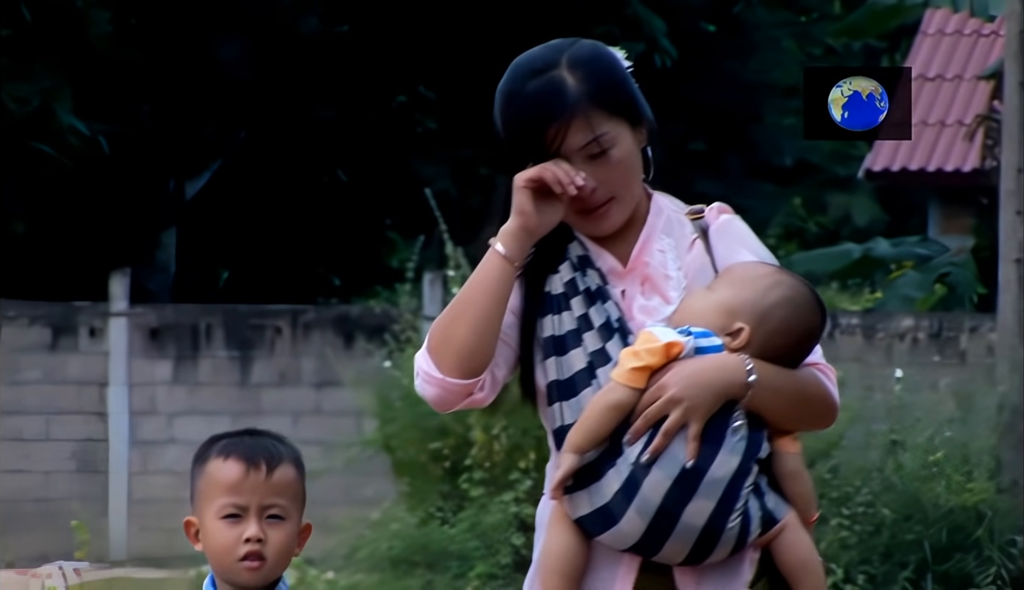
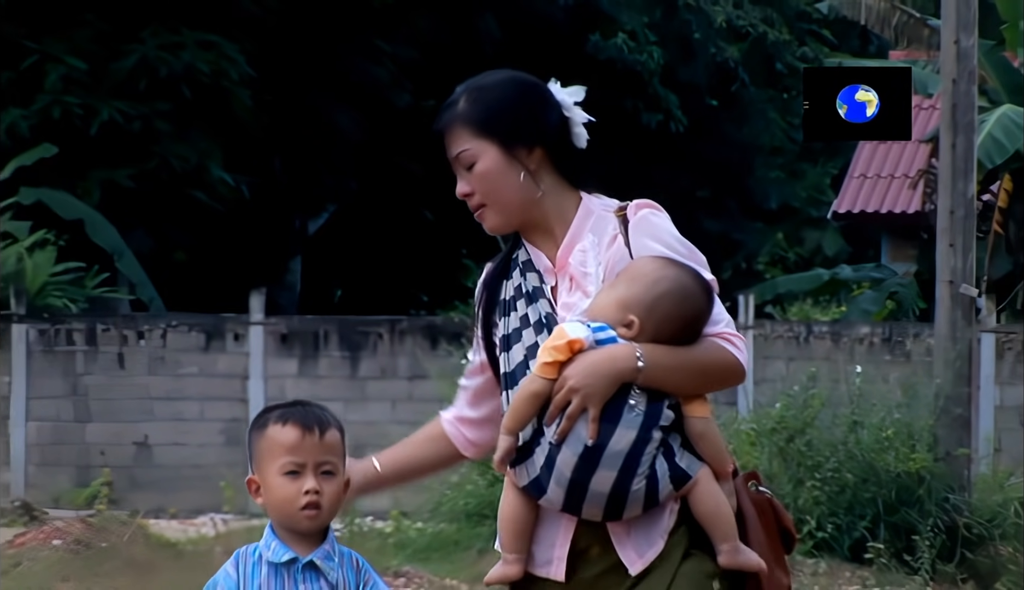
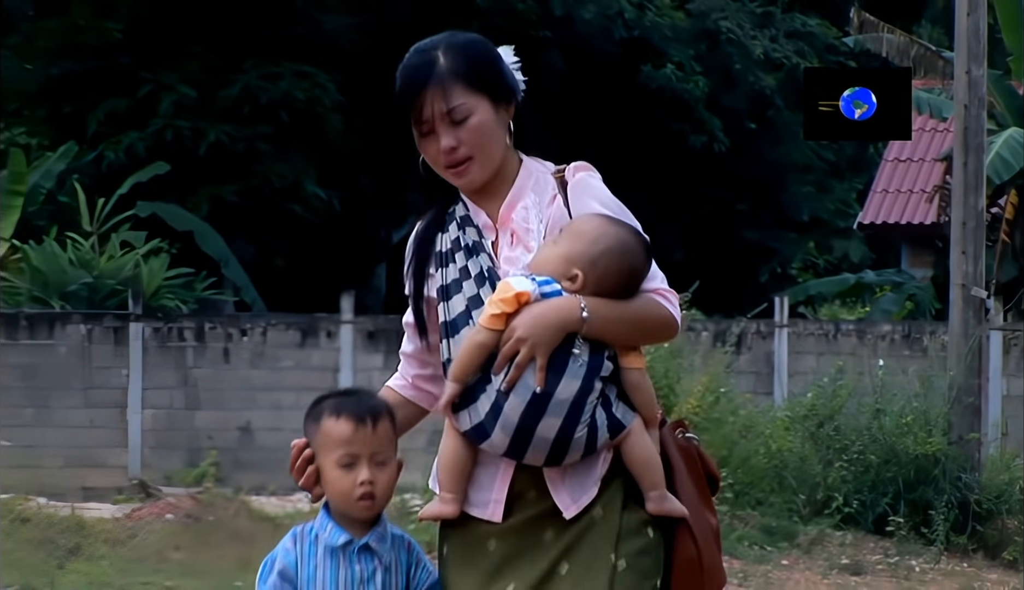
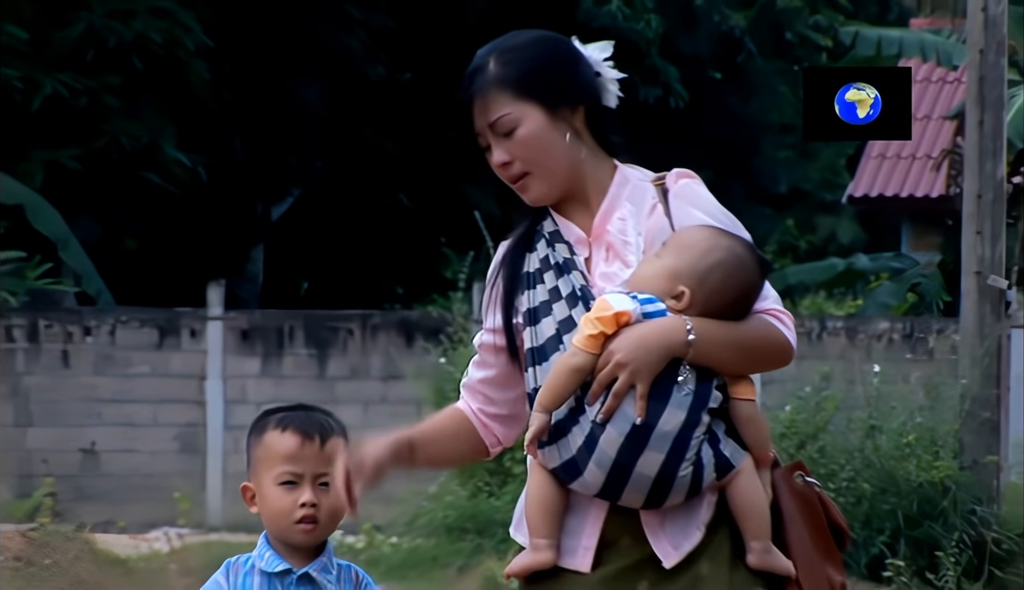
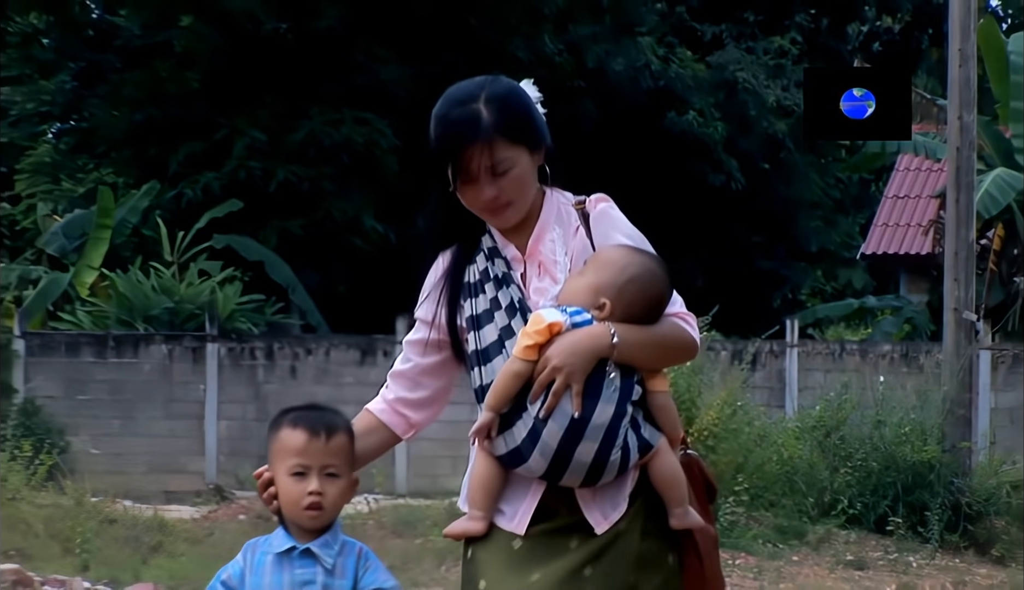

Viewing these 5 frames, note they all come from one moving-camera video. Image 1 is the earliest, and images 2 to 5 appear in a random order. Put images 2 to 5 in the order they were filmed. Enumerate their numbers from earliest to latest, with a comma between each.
4, 2, 3, 5
